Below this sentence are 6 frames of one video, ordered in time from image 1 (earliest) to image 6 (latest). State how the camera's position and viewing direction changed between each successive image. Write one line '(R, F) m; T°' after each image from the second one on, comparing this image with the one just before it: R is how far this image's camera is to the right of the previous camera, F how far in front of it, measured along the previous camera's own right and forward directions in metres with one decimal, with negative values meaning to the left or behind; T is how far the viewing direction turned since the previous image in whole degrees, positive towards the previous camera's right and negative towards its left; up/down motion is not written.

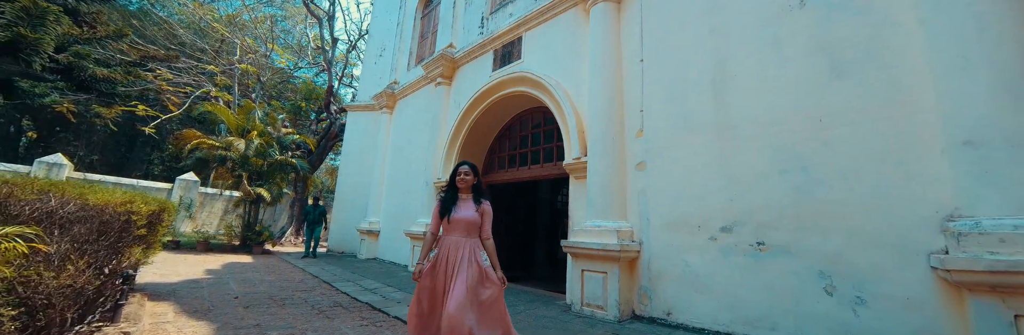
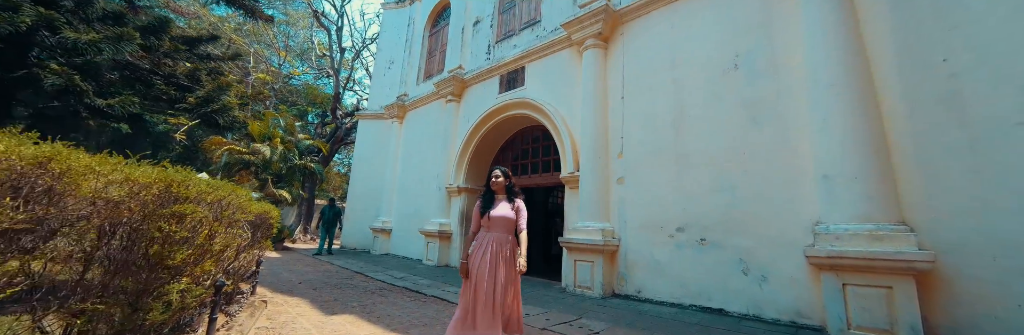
(-0.3, -1.0) m; +2°
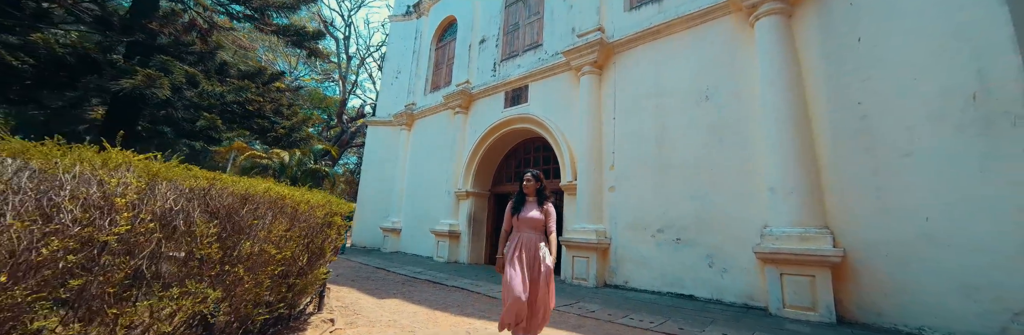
(-0.3, -0.8) m; +2°
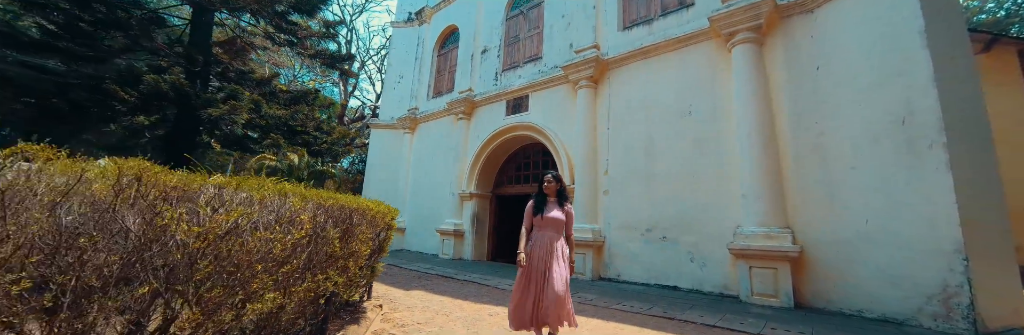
(-0.3, -0.6) m; +2°
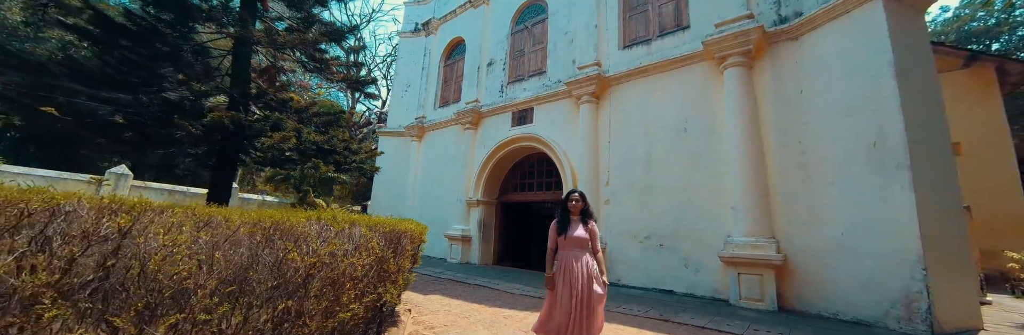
(-0.2, -0.4) m; 0°
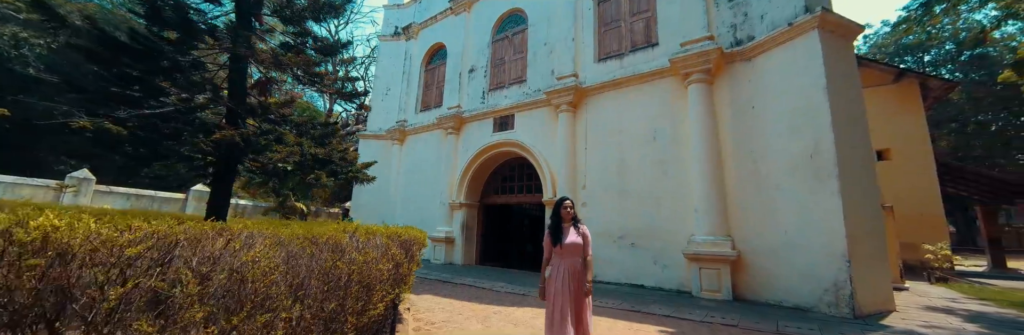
(-0.2, -0.4) m; +4°
